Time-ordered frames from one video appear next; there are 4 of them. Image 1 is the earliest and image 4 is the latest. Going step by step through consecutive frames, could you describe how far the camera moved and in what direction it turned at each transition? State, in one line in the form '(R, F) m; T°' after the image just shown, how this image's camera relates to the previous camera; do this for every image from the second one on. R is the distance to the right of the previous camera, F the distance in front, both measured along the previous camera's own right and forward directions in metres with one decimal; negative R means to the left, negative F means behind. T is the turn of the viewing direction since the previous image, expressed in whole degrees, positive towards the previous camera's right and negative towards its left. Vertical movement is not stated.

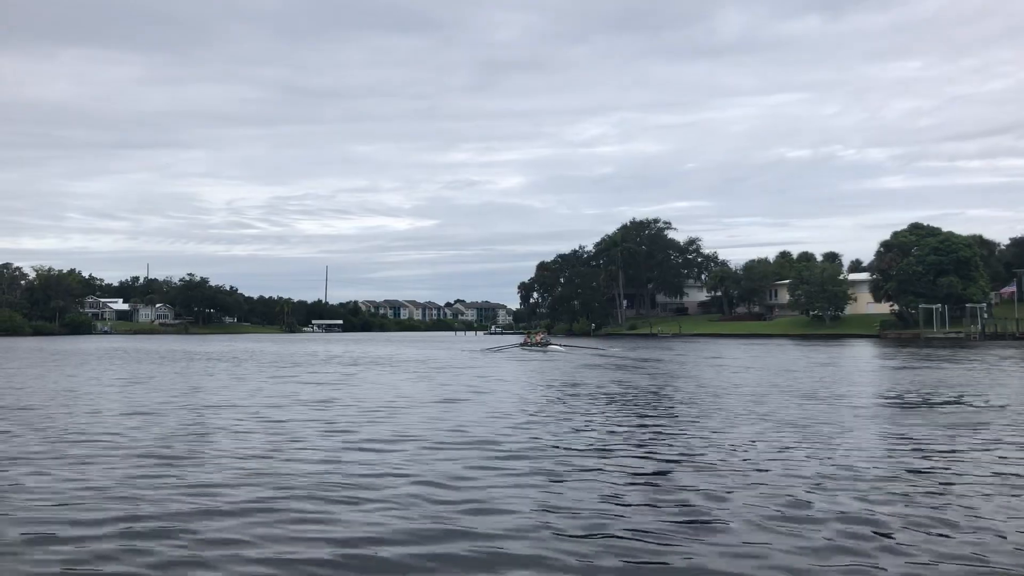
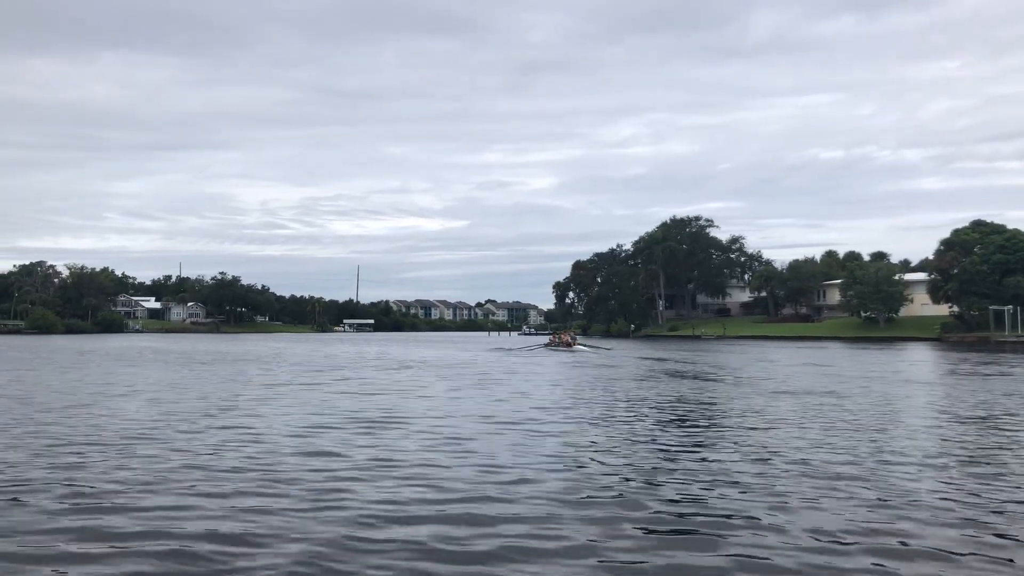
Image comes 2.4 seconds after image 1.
(-0.2, +1.2) m; -2°
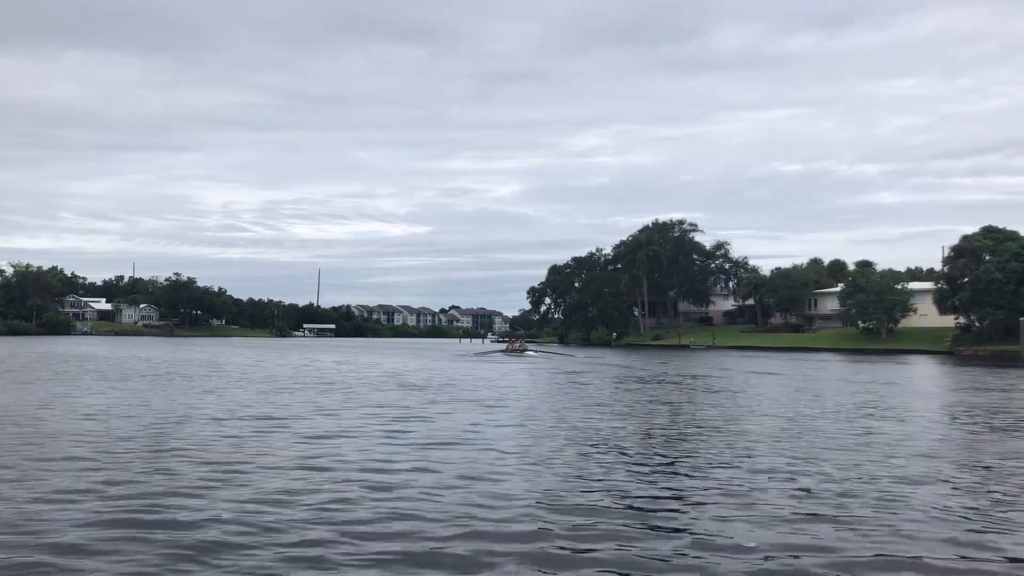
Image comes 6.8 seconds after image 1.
(-0.5, +2.4) m; +2°
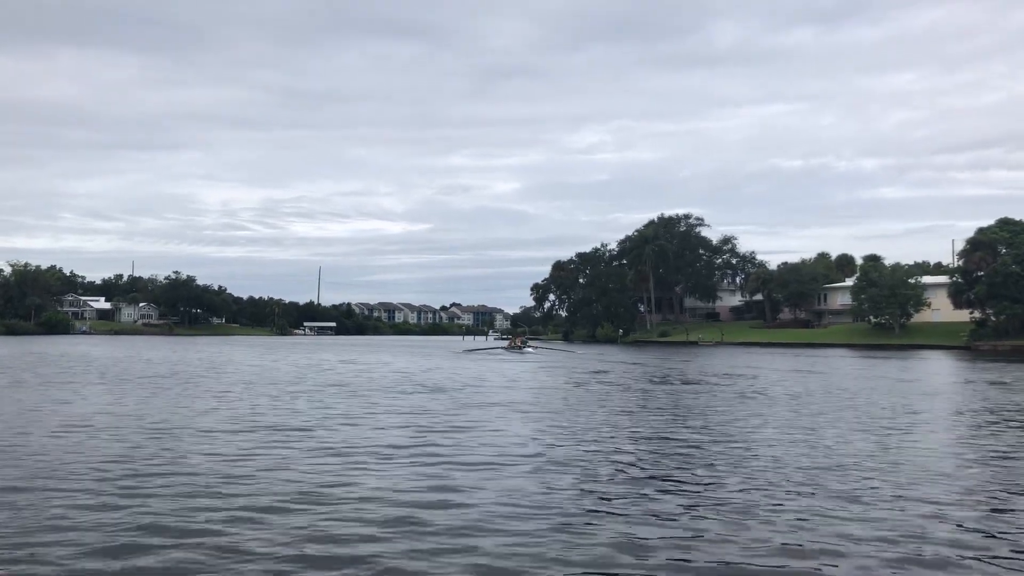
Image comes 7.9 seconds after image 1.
(-0.2, +0.6) m; 0°
